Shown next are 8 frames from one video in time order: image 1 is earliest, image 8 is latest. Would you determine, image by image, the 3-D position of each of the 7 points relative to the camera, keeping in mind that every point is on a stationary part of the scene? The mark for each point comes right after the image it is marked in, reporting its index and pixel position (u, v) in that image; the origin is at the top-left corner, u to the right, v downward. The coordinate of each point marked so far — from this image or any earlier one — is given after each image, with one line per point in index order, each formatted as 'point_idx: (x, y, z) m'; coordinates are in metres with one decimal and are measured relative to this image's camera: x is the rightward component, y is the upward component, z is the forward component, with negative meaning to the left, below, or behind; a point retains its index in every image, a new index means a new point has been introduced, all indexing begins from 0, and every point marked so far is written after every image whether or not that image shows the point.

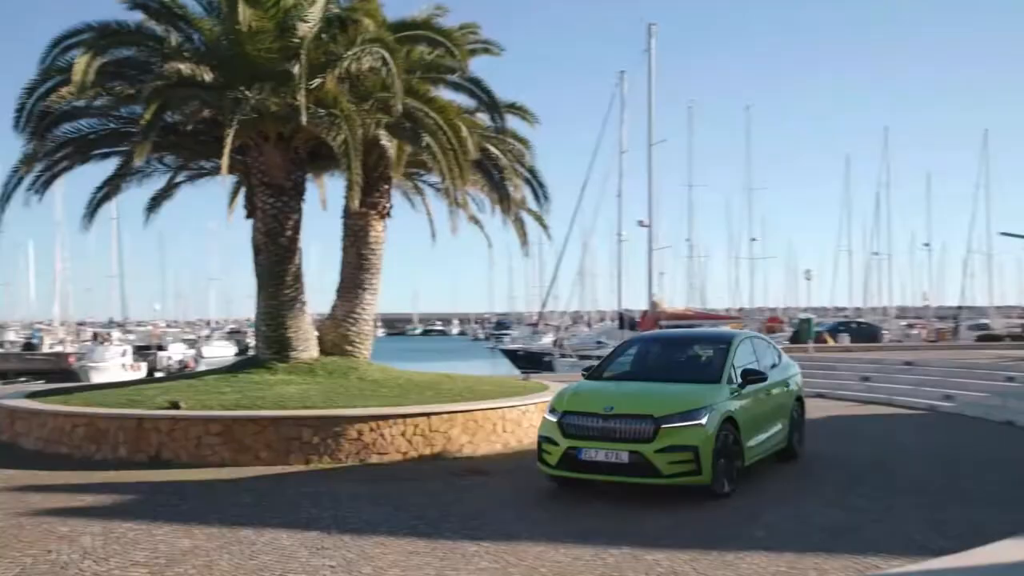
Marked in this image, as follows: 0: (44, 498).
0: (-4.7, -2.1, +9.6) m
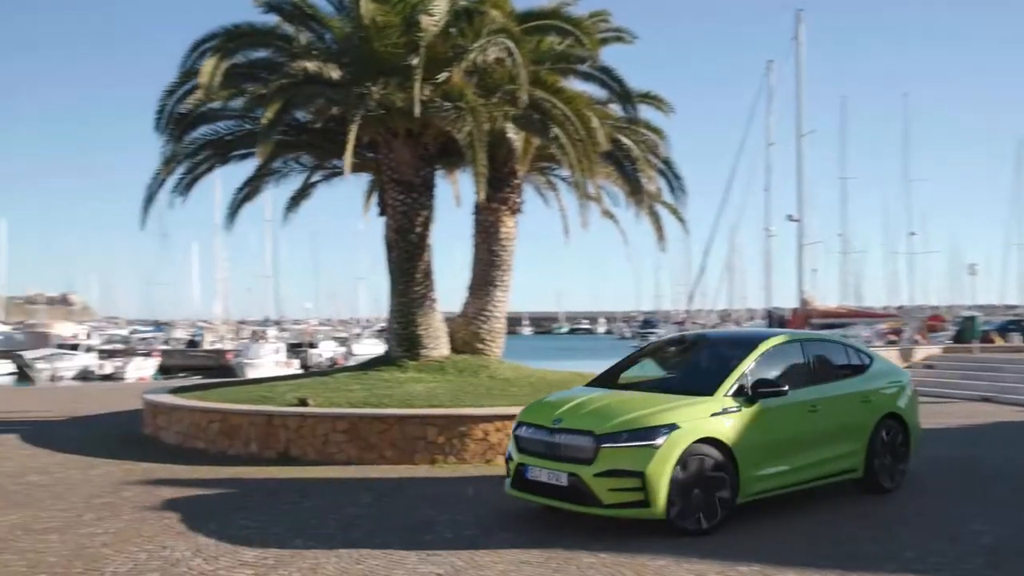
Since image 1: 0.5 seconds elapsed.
0: (-3.5, -2.1, +9.7) m
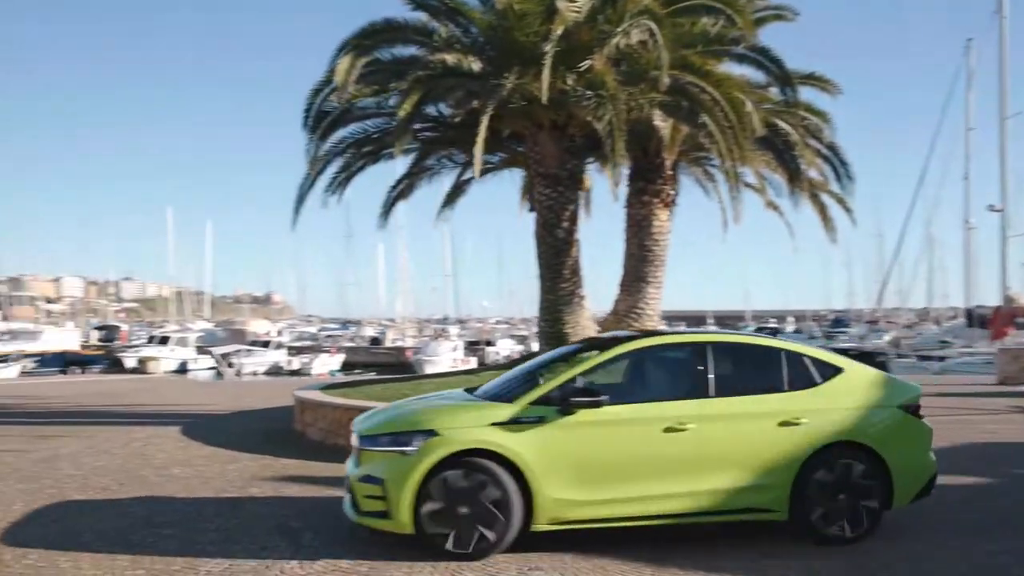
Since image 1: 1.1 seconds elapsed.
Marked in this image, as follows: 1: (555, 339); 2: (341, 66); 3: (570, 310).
0: (-2.2, -2.0, +9.7) m
1: (+0.7, -0.8, +15.0) m
2: (-2.4, +3.1, +13.5) m
3: (+0.9, -0.4, +15.1) m
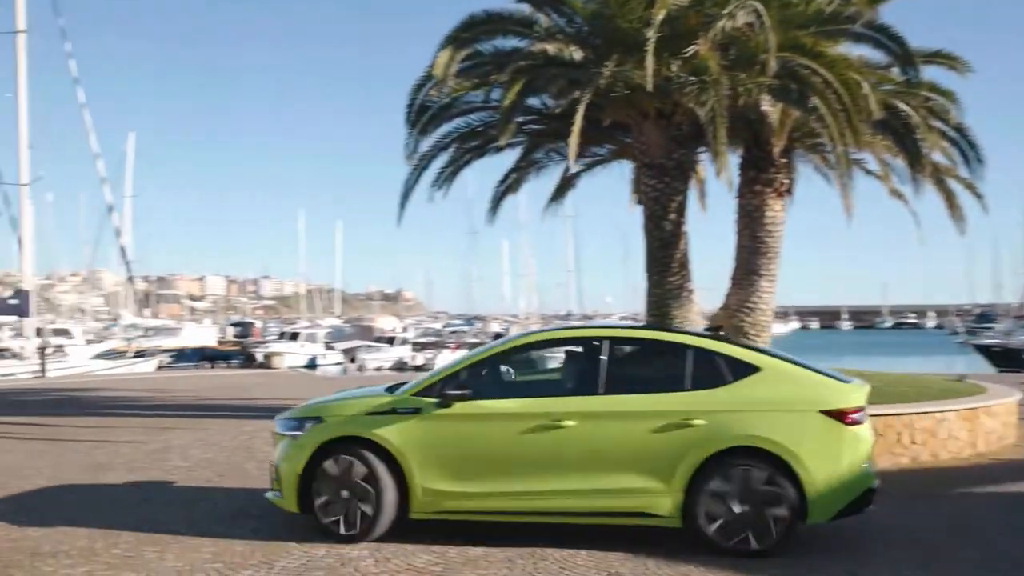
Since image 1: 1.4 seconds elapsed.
0: (-1.2, -2.0, +9.7) m
1: (+2.3, -0.7, +14.5) m
2: (-1.0, +3.2, +13.4) m
3: (+2.5, -0.3, +14.6) m
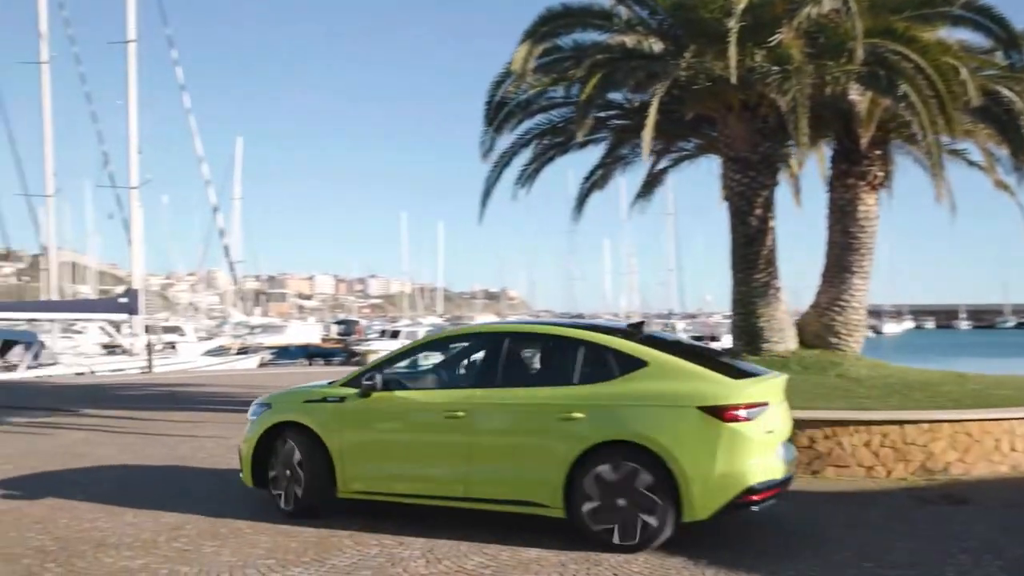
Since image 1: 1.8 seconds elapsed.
0: (-0.6, -2.0, +9.6) m
1: (+3.5, -0.7, +14.1) m
2: (+0.1, +3.2, +13.3) m
3: (+3.7, -0.2, +14.1) m
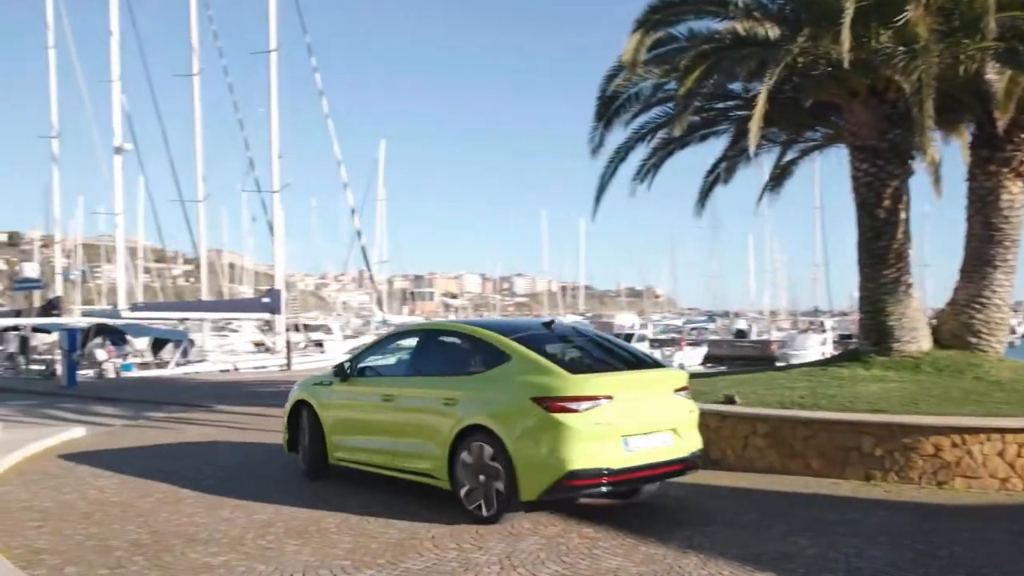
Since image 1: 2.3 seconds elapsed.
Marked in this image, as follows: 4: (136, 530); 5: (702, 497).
0: (+0.4, -2.0, +9.5) m
1: (+5.0, -0.6, +13.2) m
2: (+1.5, +3.2, +13.0) m
3: (+5.3, -0.2, +13.2) m
4: (-3.0, -1.9, +7.5) m
5: (+1.8, -2.0, +9.0) m
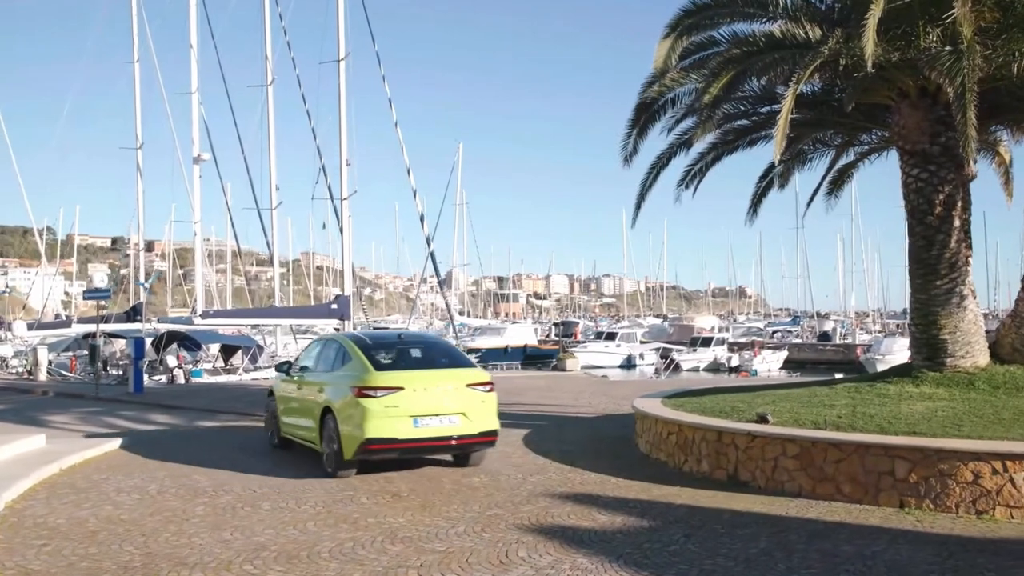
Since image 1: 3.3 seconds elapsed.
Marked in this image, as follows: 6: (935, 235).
0: (+0.5, -2.1, +9.2) m
1: (+5.5, -0.8, +12.5) m
2: (+1.9, +3.1, +12.6) m
3: (+5.7, -0.3, +12.5) m
4: (-3.0, -2.1, +7.6) m
5: (+1.8, -2.1, +8.6) m
6: (+5.6, +0.7, +12.6) m
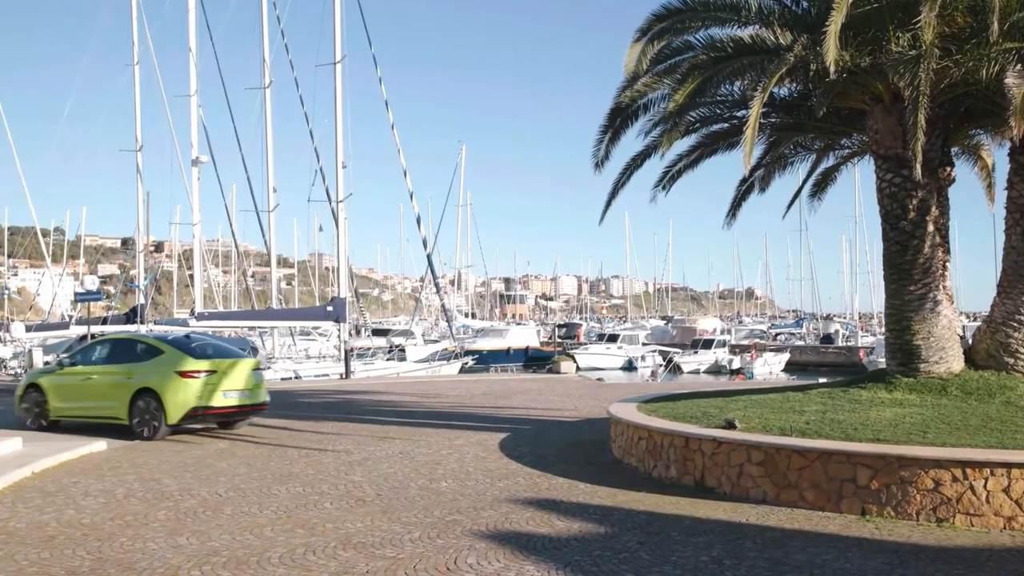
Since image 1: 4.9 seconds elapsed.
0: (+0.1, -2.2, +9.2) m
1: (+5.1, -0.9, +12.5) m
2: (+1.6, +3.0, +12.6) m
3: (+5.4, -0.4, +12.4) m
4: (-3.4, -2.1, +7.6) m
5: (+1.4, -2.2, +8.6) m
6: (+5.2, +0.6, +12.5) m
